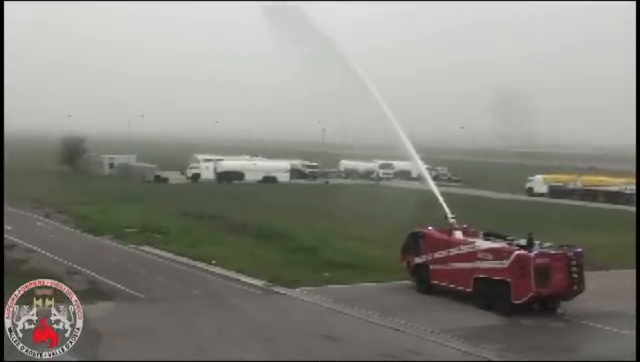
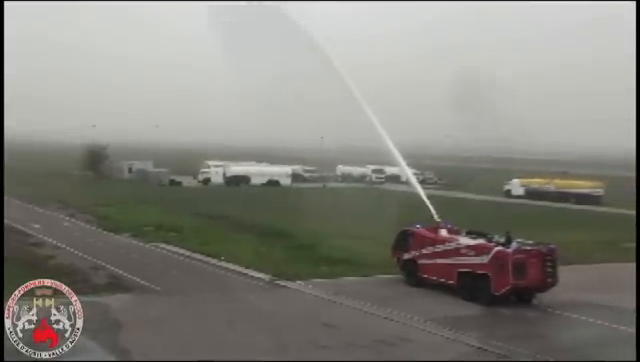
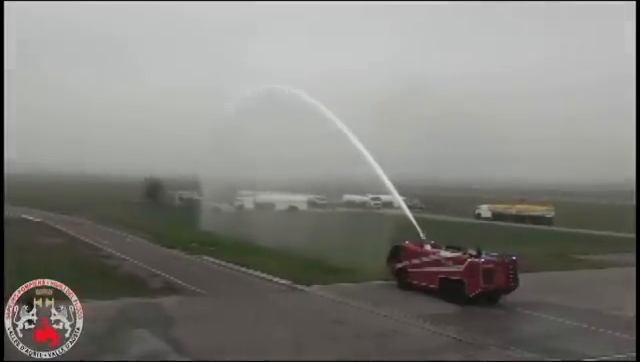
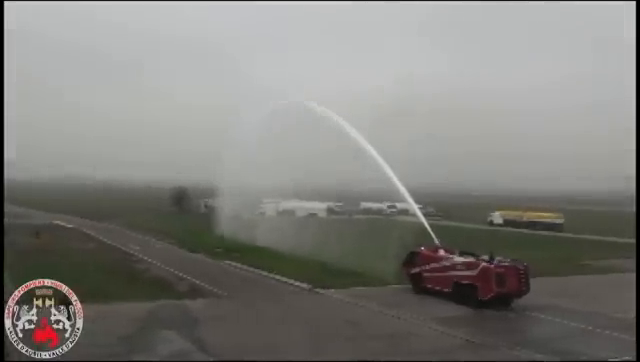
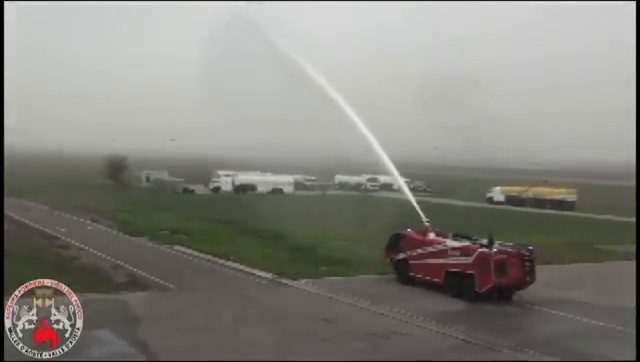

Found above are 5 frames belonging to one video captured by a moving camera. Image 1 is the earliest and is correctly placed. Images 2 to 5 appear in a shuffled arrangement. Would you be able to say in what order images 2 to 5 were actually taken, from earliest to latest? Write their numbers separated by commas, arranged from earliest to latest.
2, 5, 3, 4
